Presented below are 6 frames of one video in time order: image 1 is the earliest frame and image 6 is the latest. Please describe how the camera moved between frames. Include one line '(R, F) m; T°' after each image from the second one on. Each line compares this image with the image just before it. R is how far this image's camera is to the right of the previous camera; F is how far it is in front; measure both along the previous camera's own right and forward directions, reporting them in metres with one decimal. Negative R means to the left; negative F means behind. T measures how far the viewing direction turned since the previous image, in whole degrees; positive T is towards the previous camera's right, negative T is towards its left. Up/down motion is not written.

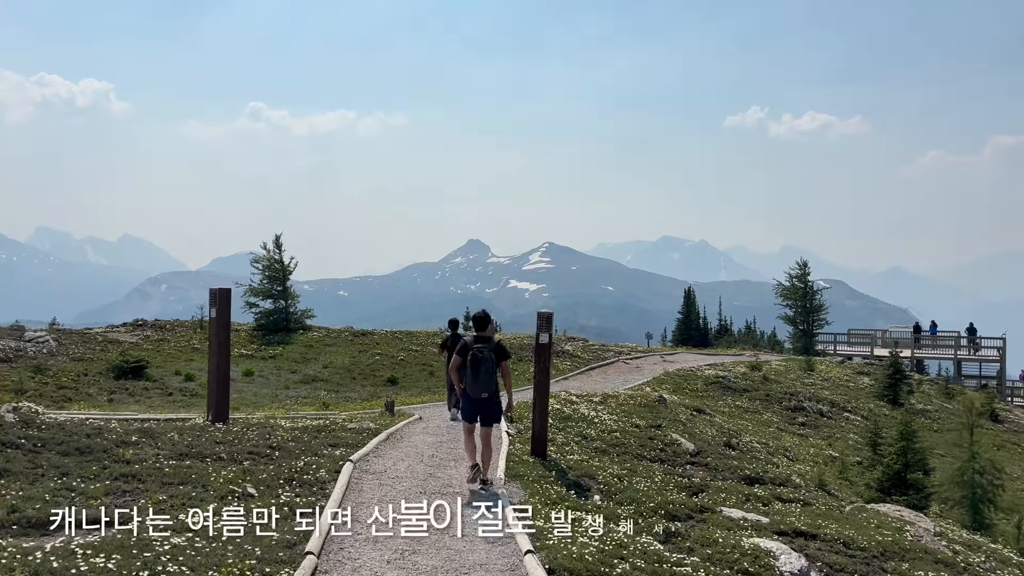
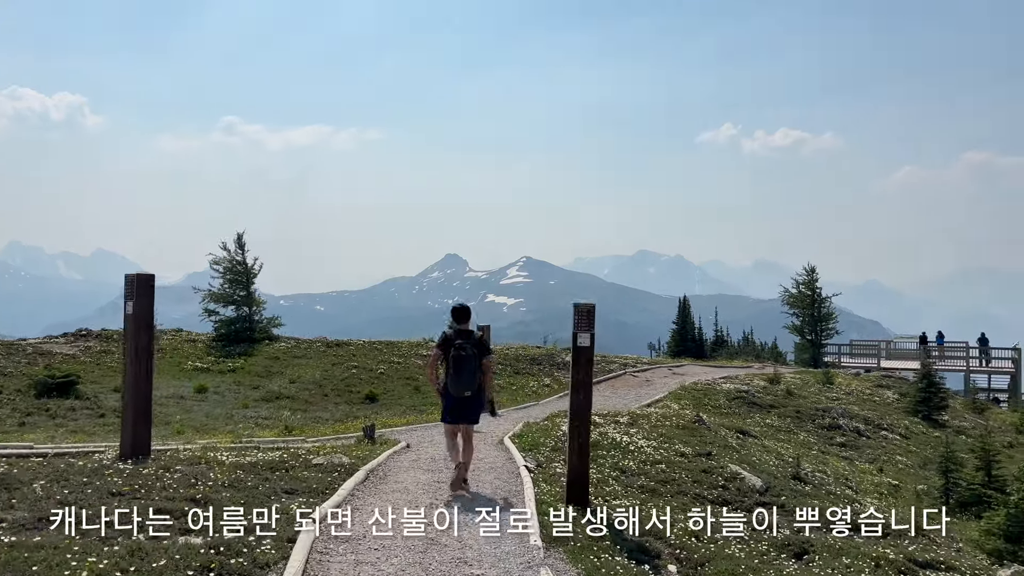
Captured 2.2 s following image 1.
(-0.9, +4.7) m; +2°
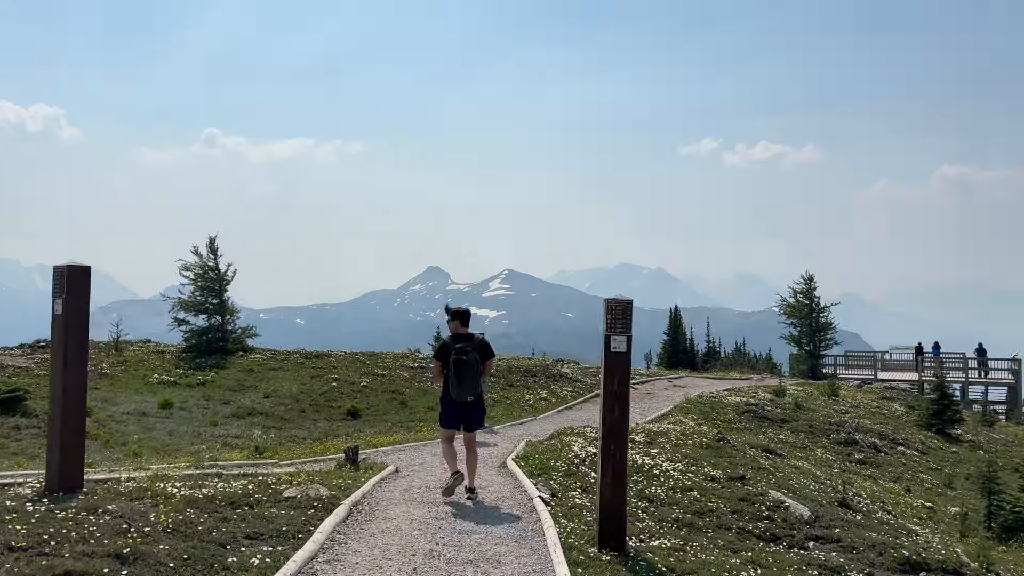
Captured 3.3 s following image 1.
(-0.5, +2.3) m; +1°
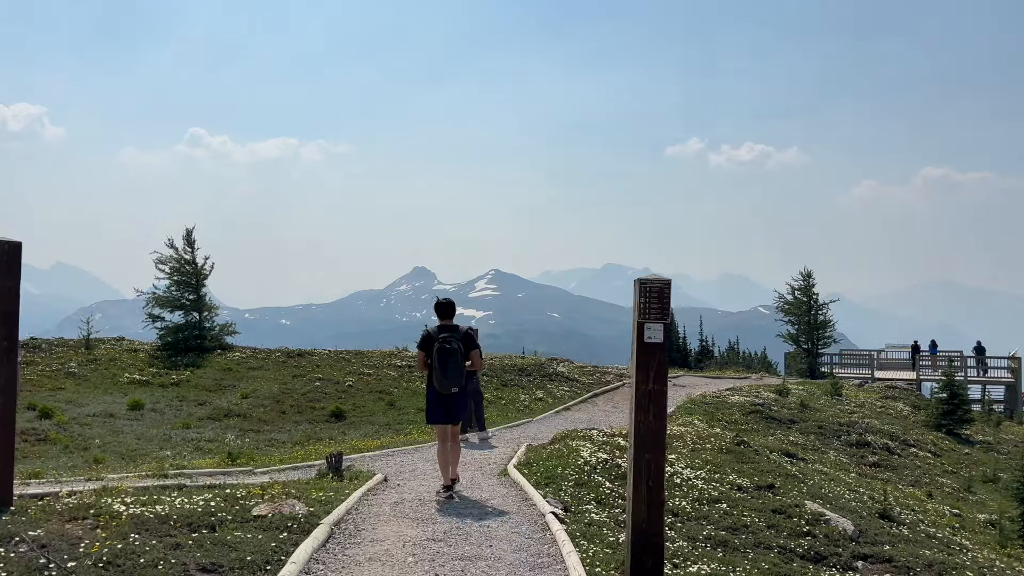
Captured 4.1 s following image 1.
(-0.3, +1.7) m; +1°
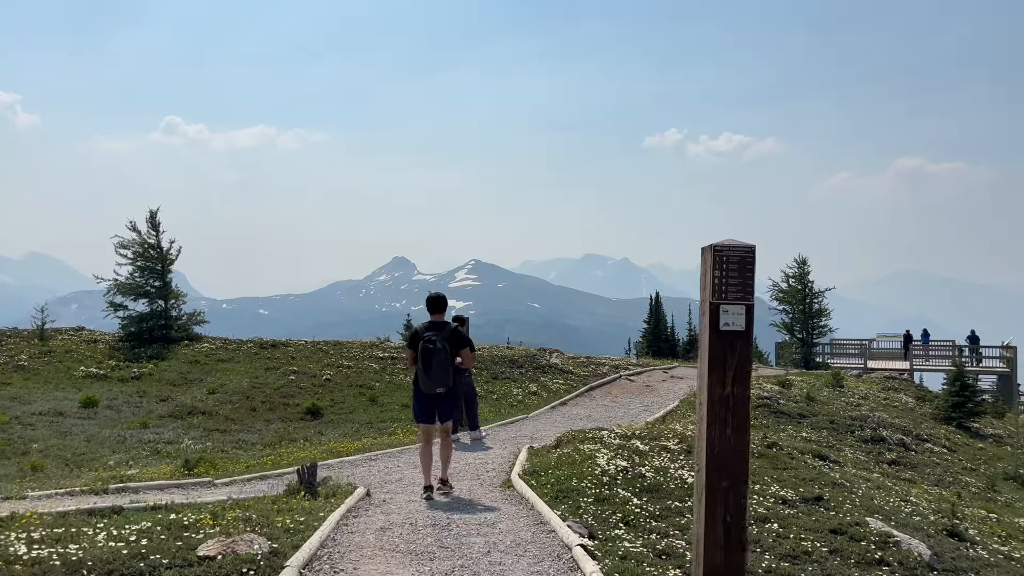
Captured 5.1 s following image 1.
(-0.5, +2.2) m; +2°
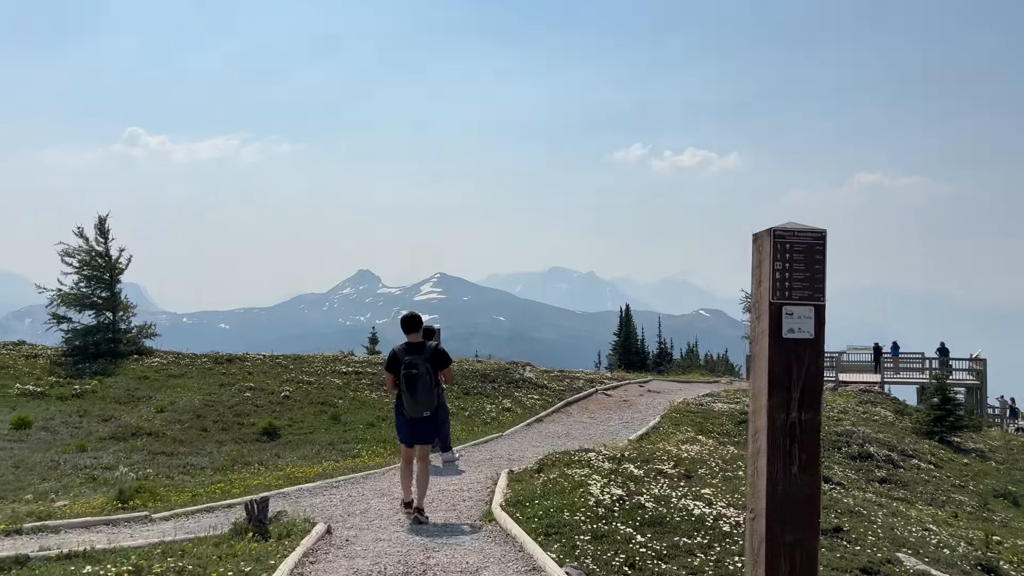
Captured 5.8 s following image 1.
(-0.3, +1.5) m; +3°
